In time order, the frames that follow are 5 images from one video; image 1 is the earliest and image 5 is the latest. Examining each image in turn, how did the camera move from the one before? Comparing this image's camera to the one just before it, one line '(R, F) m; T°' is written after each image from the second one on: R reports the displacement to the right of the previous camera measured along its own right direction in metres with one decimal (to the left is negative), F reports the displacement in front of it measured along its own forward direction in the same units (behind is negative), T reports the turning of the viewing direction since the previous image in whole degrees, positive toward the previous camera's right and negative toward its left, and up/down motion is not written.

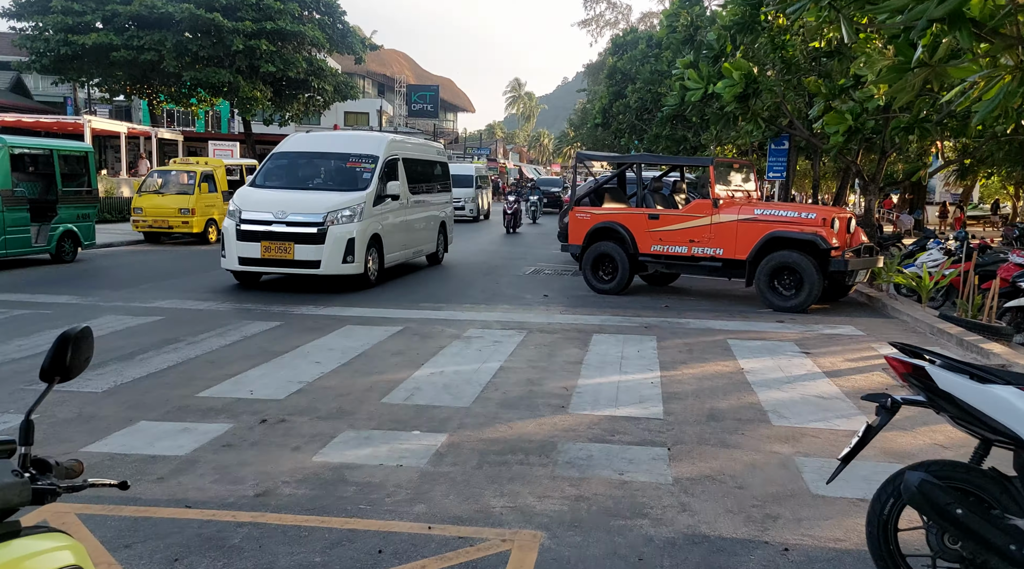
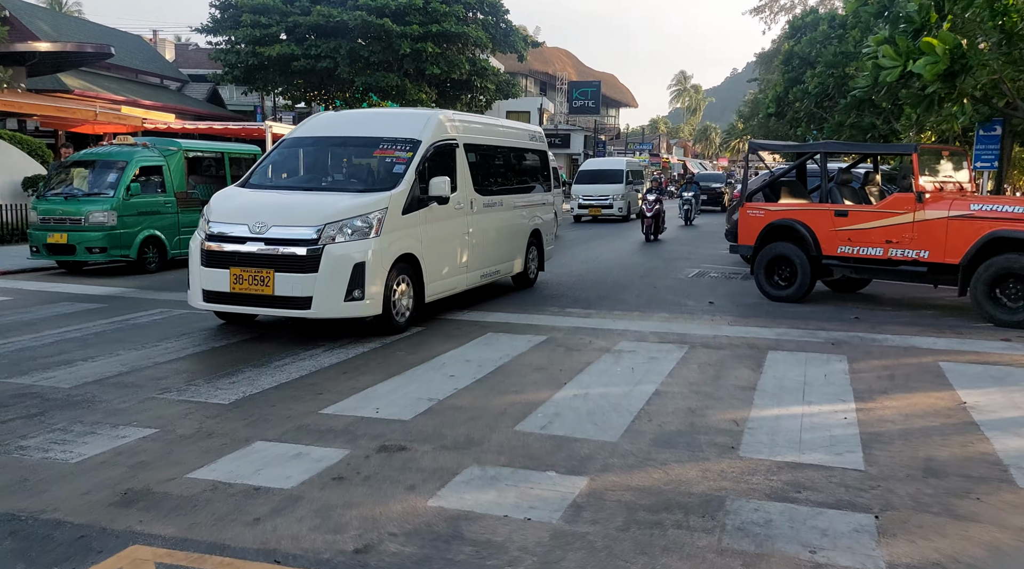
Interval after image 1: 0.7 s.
(0.0, +0.9) m; -11°
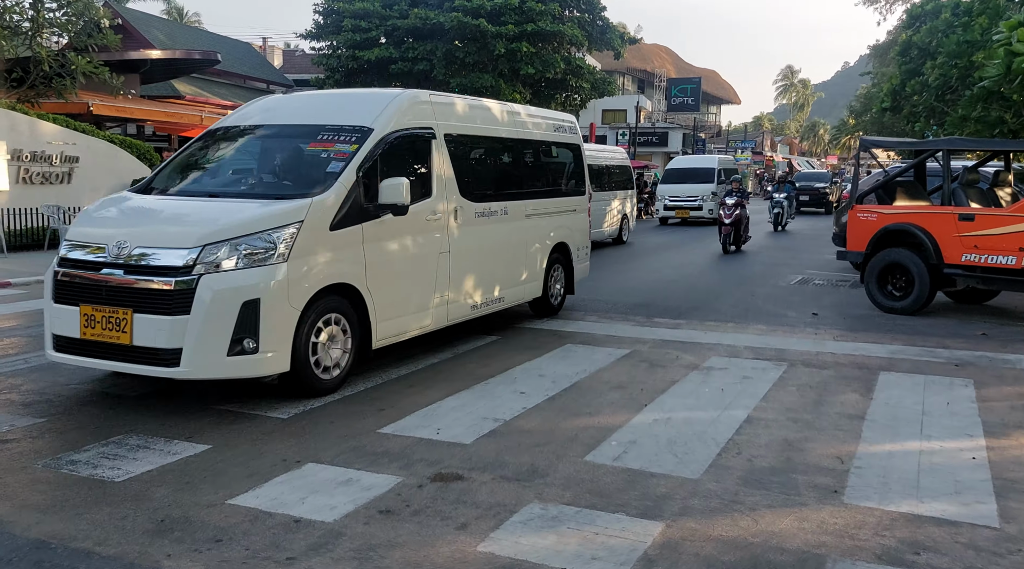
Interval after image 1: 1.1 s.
(+0.1, +0.5) m; -6°
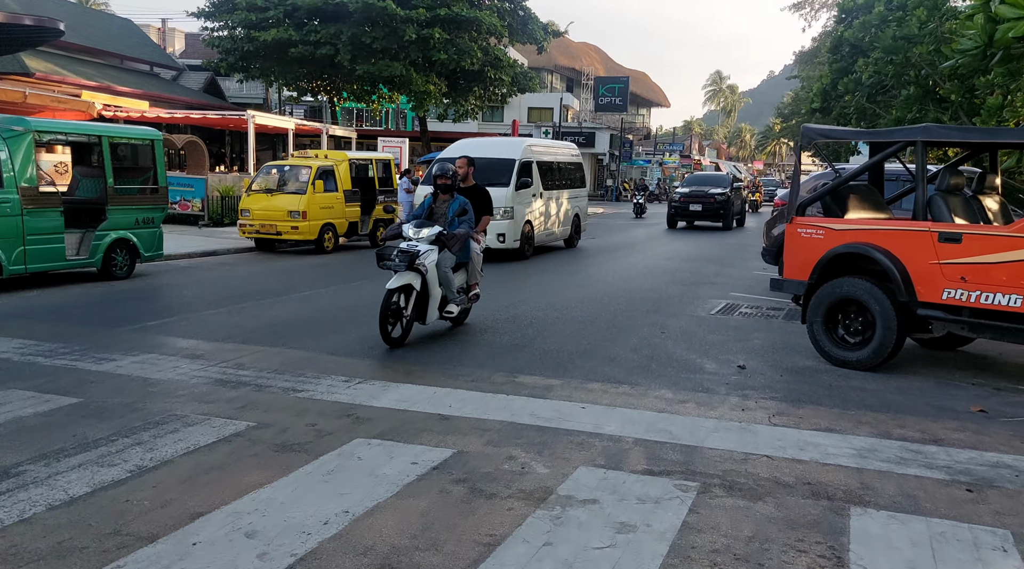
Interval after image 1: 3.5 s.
(+1.0, +3.0) m; +4°
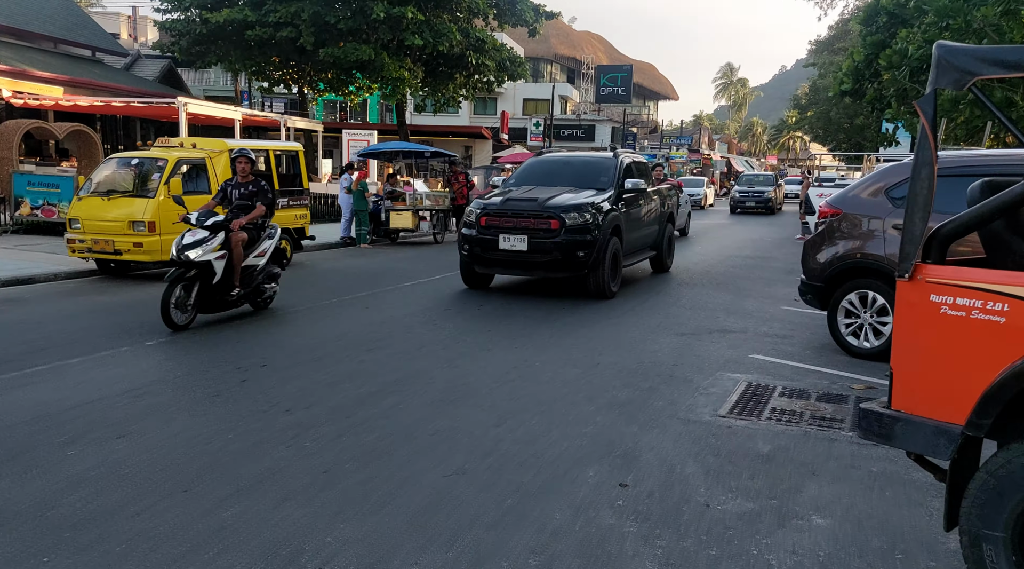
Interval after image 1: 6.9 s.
(+1.1, +4.8) m; -1°
